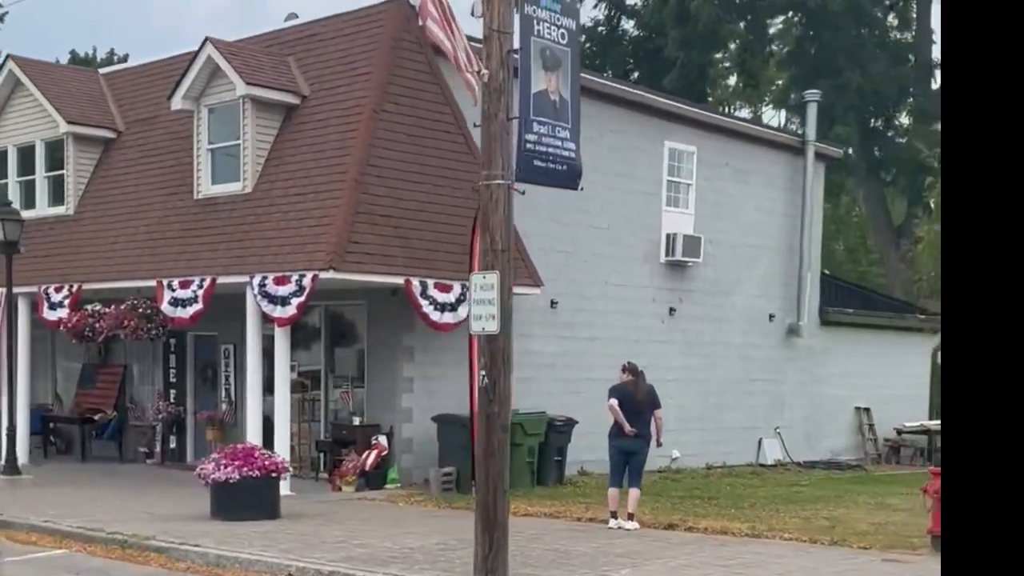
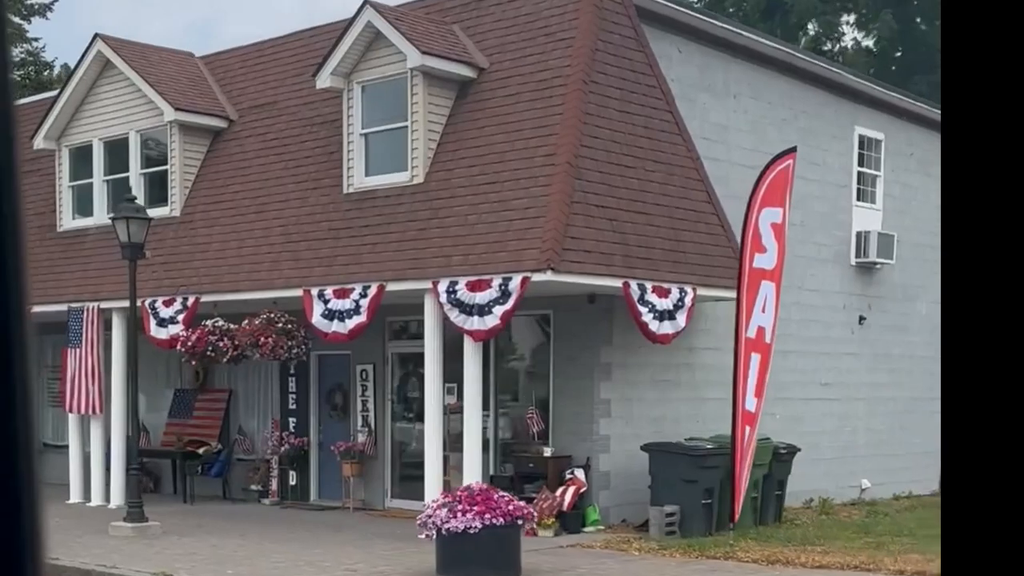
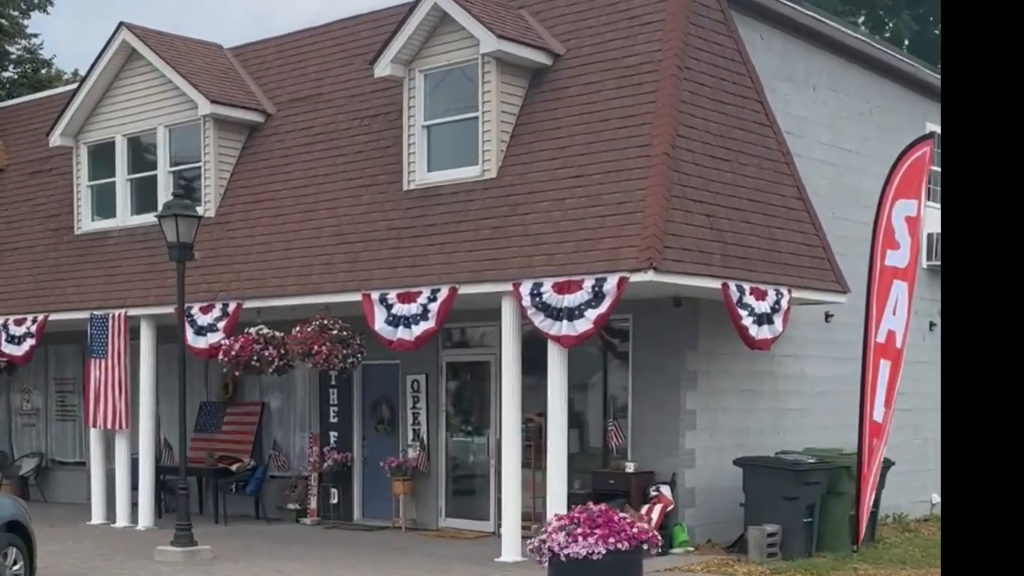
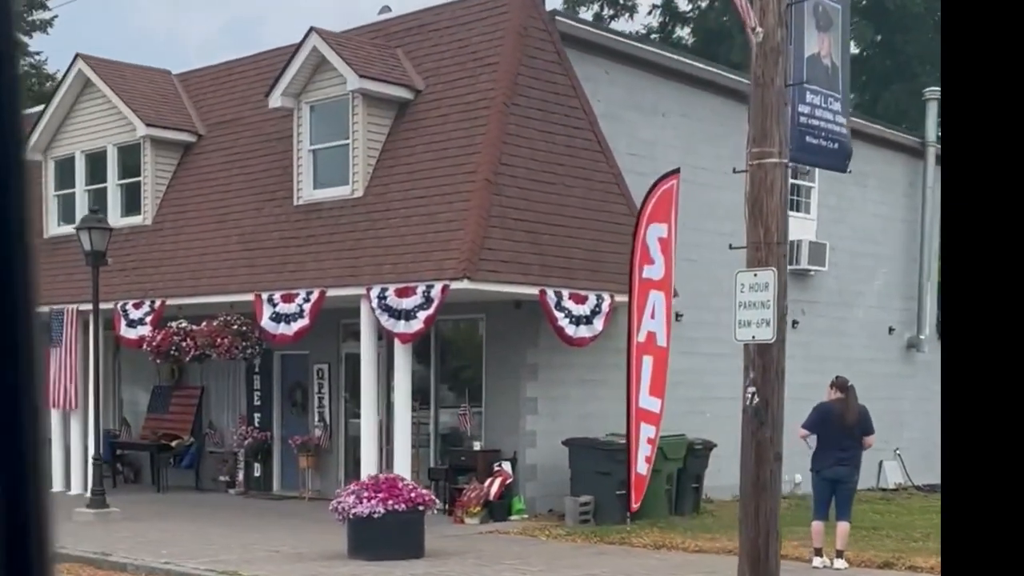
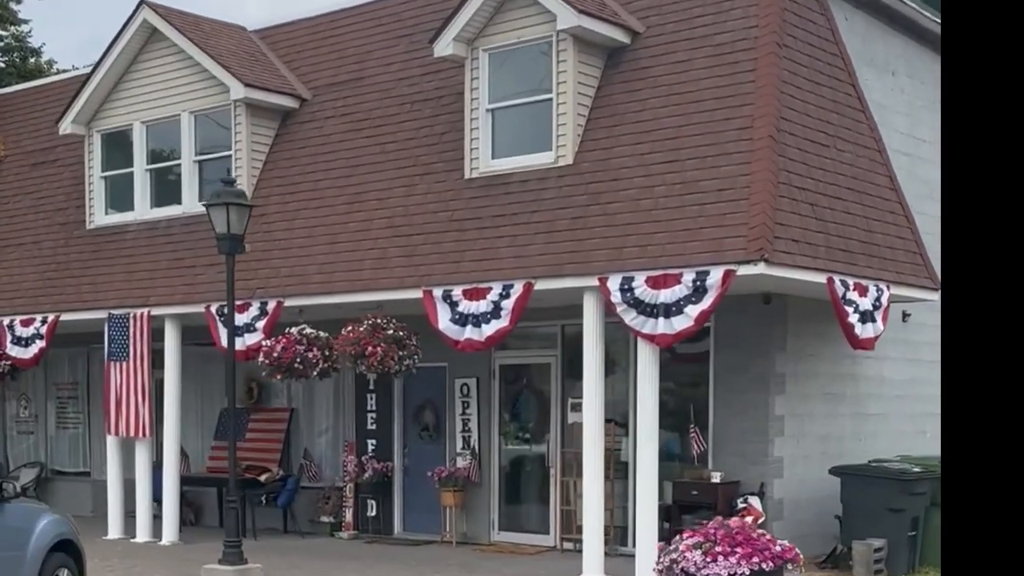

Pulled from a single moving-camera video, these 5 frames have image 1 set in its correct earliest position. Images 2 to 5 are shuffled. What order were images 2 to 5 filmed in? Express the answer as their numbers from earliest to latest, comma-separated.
4, 2, 3, 5
